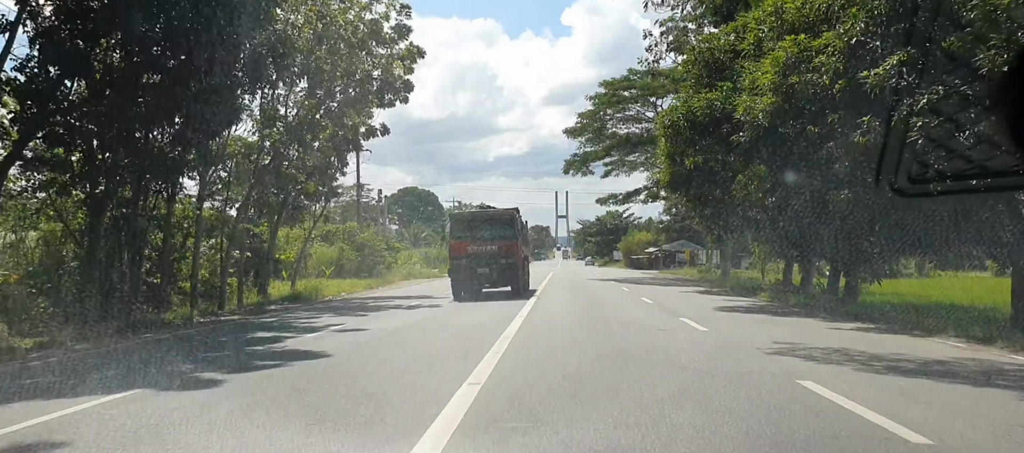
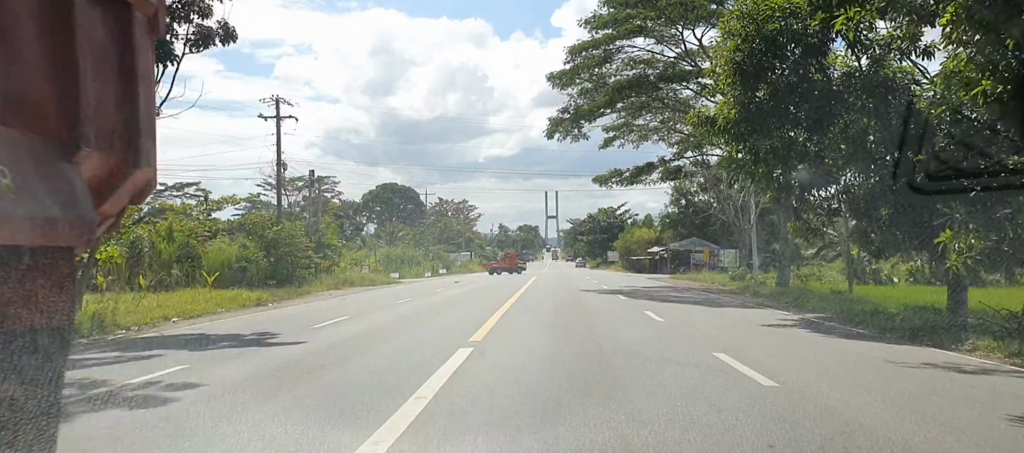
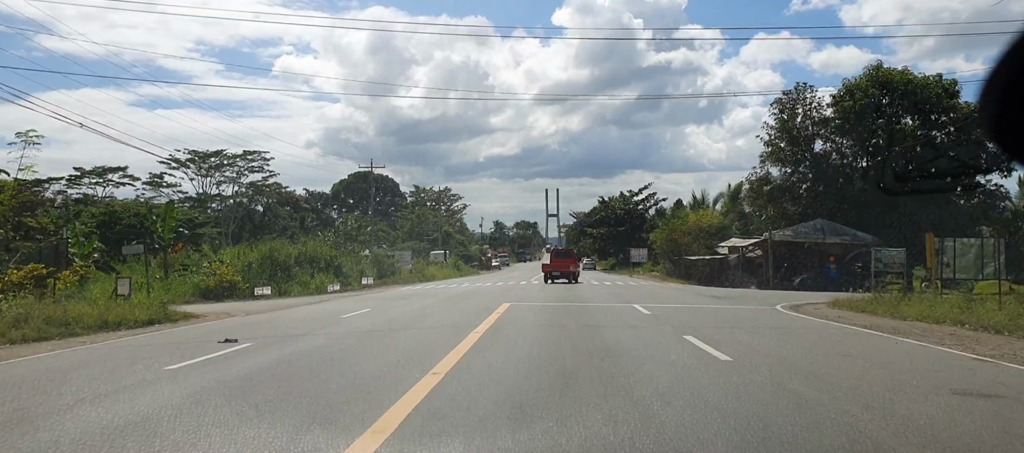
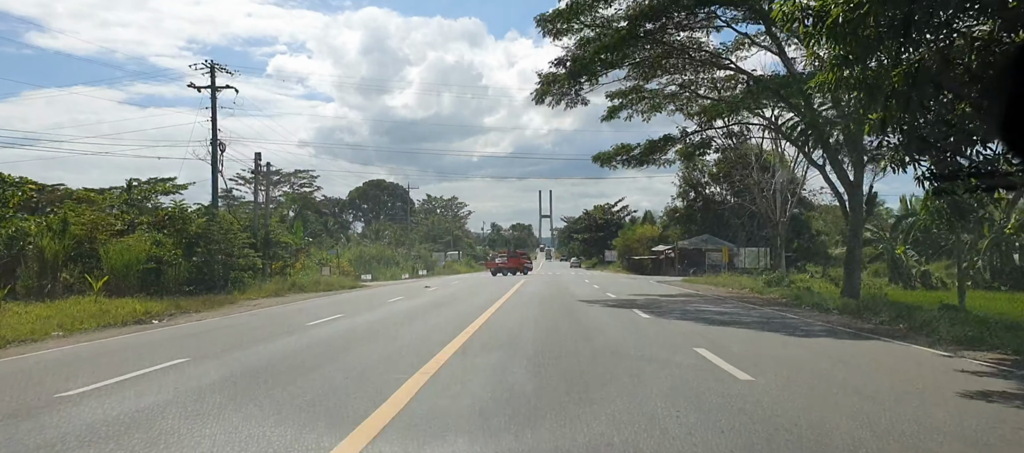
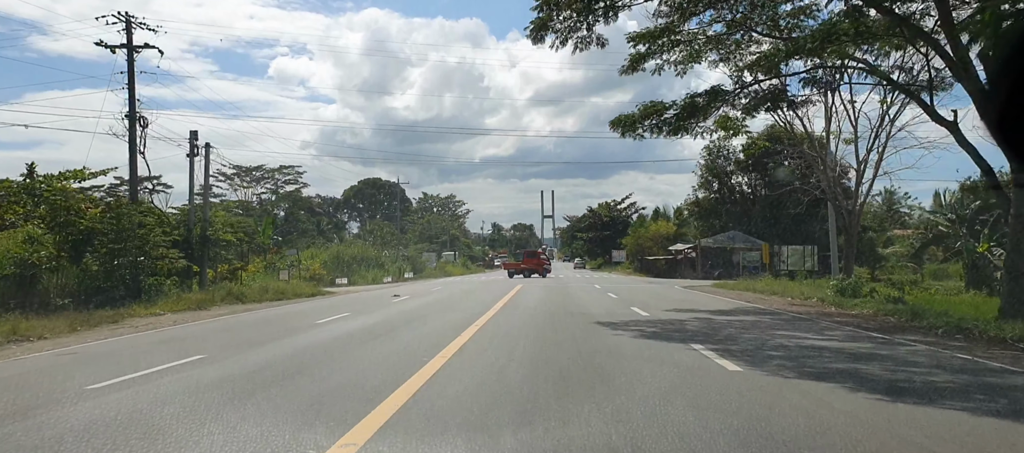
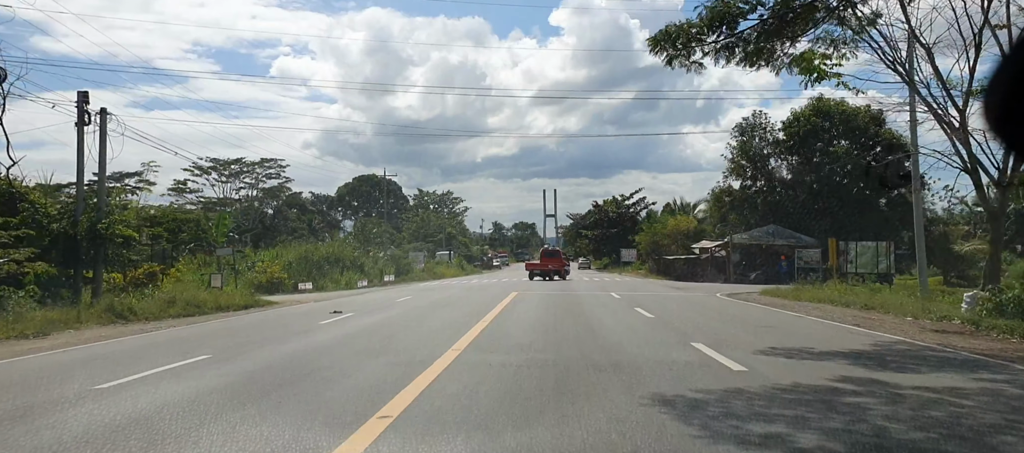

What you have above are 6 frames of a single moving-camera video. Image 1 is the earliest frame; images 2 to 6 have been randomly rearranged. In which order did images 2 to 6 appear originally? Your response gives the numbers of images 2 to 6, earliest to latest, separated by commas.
2, 4, 5, 6, 3
